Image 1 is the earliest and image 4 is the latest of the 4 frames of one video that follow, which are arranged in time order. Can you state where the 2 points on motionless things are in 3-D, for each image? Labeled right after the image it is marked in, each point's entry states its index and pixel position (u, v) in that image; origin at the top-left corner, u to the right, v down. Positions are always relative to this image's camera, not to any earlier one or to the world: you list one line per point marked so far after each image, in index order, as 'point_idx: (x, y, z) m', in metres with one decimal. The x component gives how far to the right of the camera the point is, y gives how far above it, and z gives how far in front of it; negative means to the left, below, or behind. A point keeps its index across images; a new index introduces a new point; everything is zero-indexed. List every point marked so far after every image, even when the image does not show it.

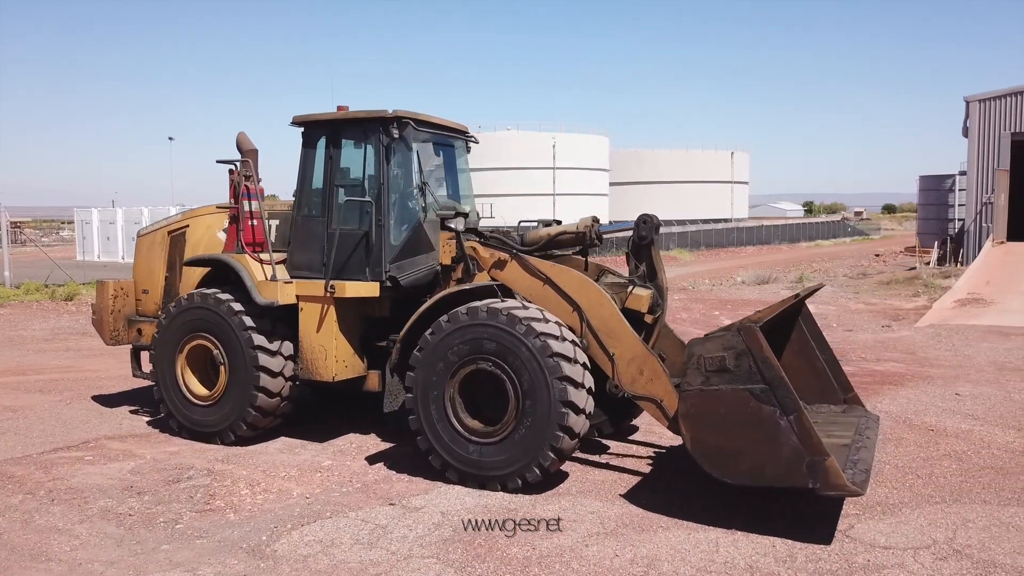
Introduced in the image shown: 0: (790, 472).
0: (+1.5, -1.0, +4.5) m
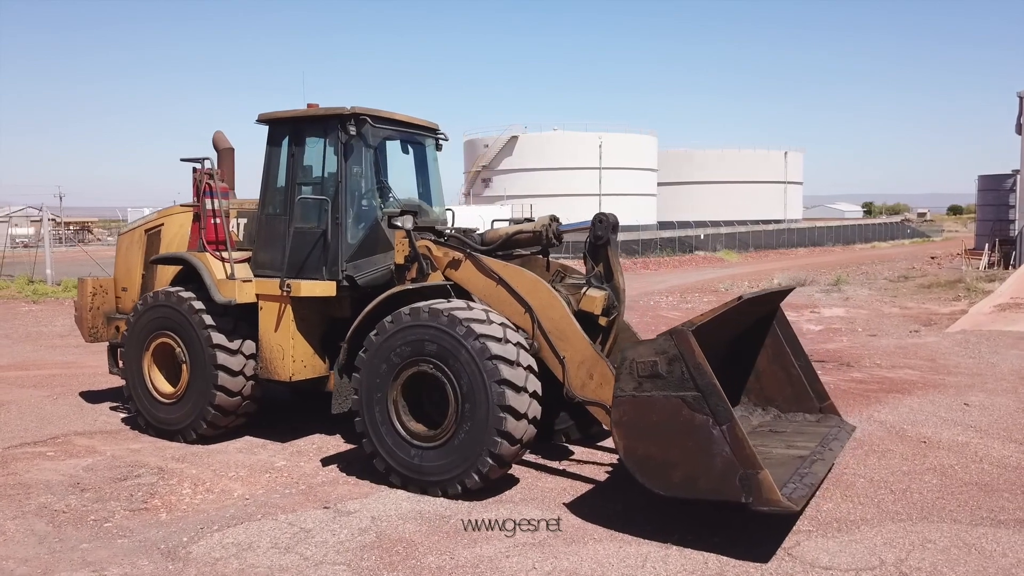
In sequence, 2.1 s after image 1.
0: (+1.1, -1.0, +4.3) m
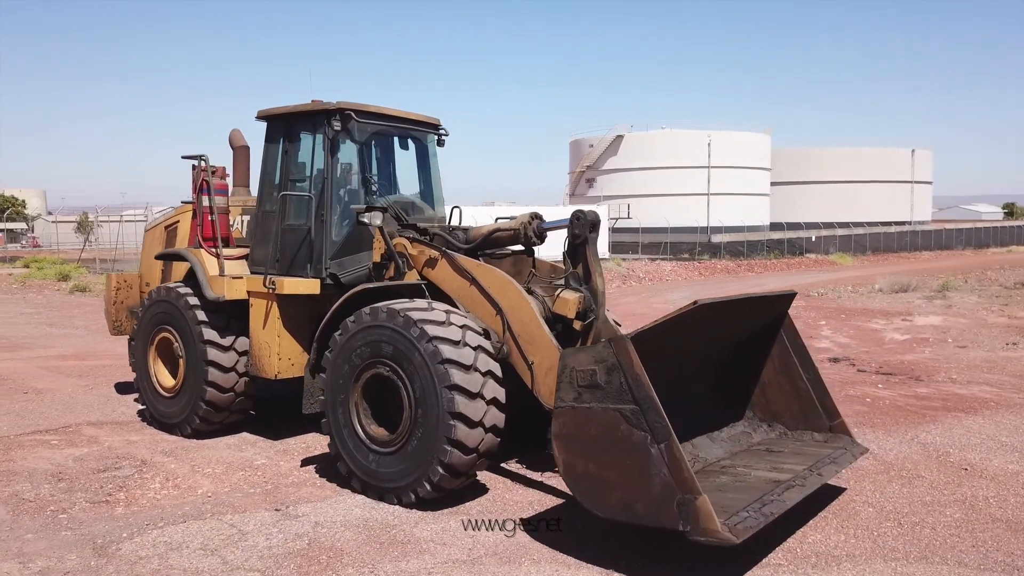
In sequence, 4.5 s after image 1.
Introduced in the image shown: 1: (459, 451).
0: (+0.7, -1.0, +3.9) m
1: (-0.3, -0.9, +4.8) m
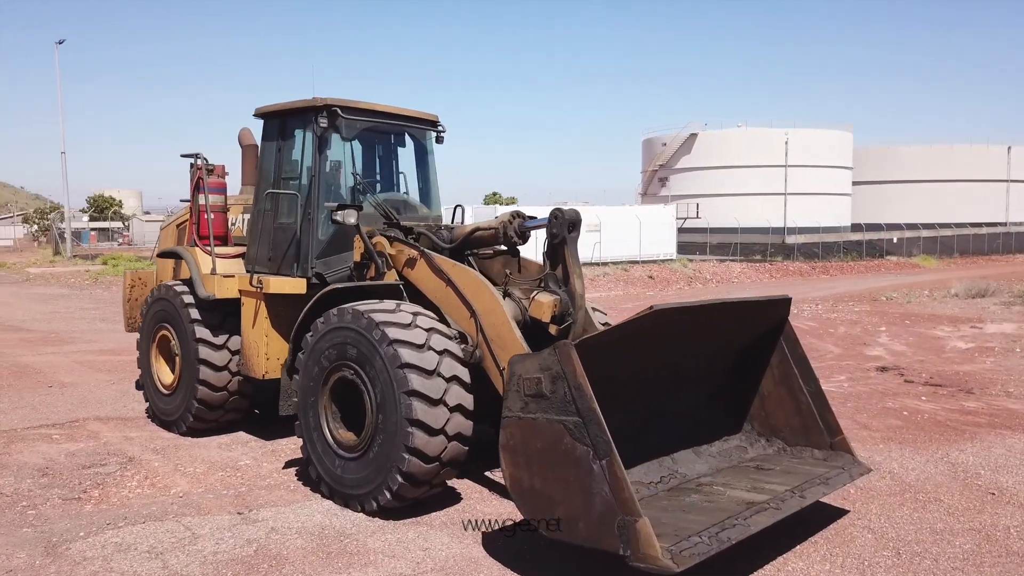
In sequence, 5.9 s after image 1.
0: (+0.4, -1.1, +3.6) m
1: (-0.5, -1.0, +4.6) m
